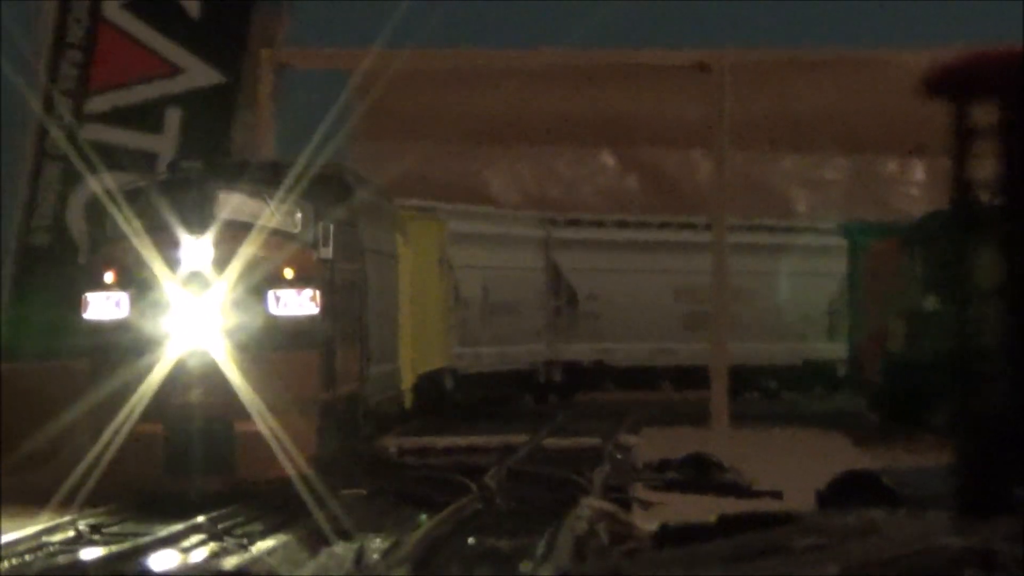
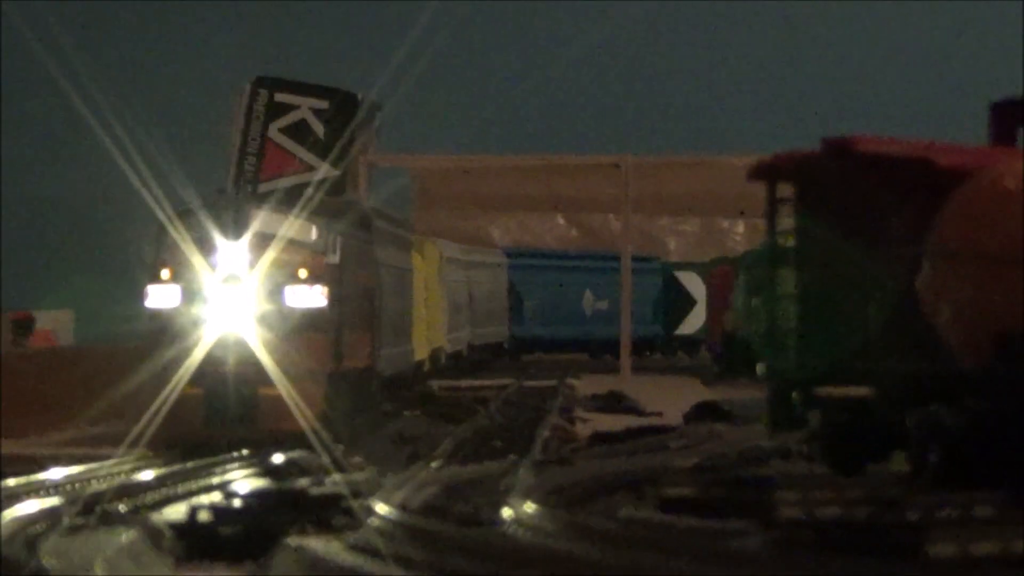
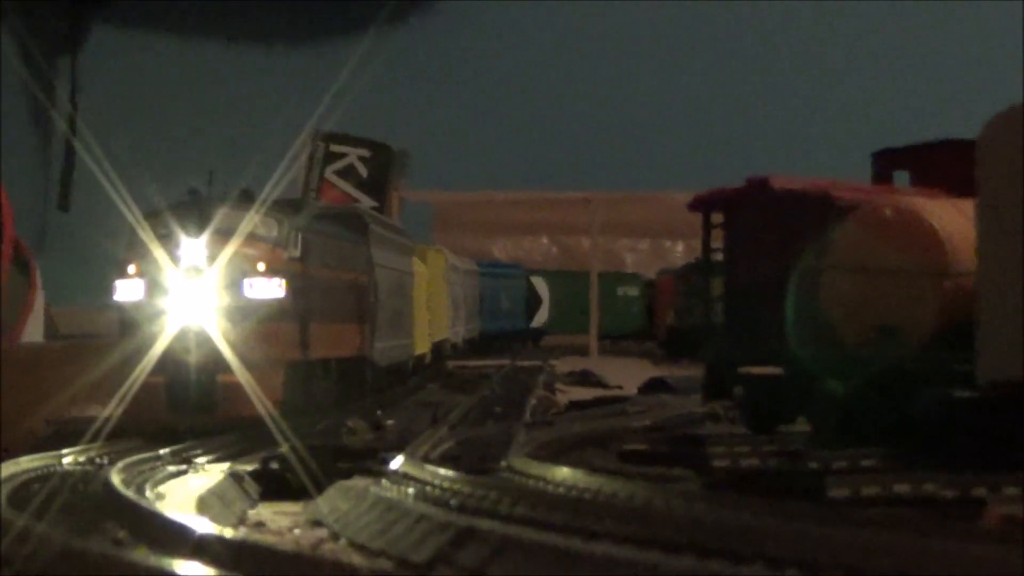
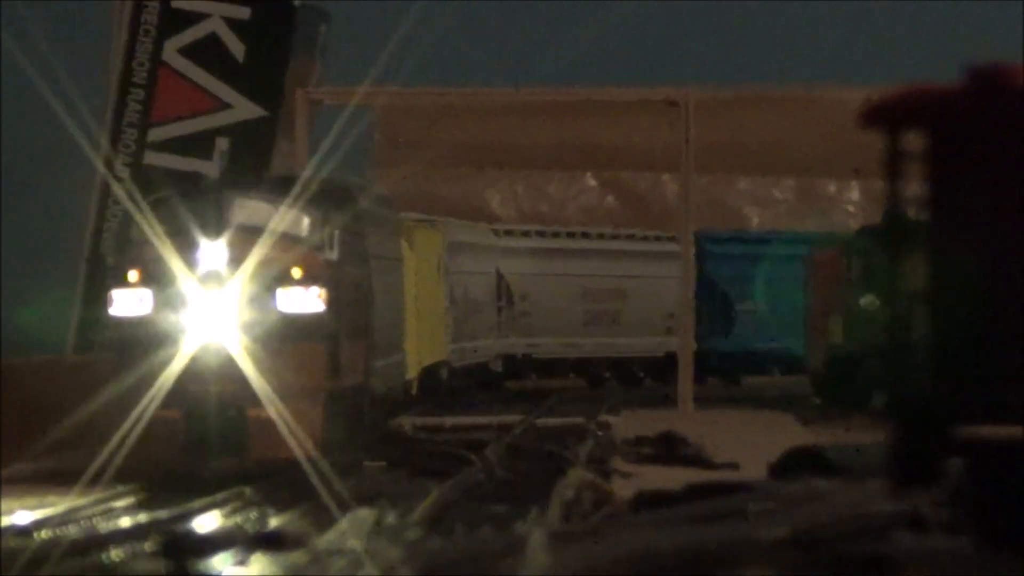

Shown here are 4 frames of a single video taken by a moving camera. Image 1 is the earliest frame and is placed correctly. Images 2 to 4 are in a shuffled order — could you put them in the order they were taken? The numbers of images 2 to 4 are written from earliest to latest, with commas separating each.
4, 2, 3
